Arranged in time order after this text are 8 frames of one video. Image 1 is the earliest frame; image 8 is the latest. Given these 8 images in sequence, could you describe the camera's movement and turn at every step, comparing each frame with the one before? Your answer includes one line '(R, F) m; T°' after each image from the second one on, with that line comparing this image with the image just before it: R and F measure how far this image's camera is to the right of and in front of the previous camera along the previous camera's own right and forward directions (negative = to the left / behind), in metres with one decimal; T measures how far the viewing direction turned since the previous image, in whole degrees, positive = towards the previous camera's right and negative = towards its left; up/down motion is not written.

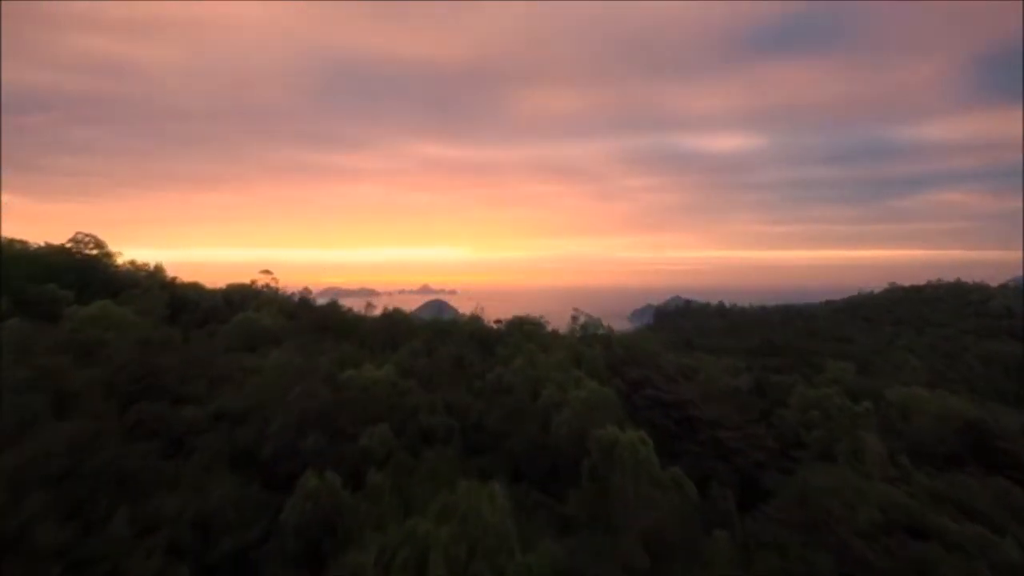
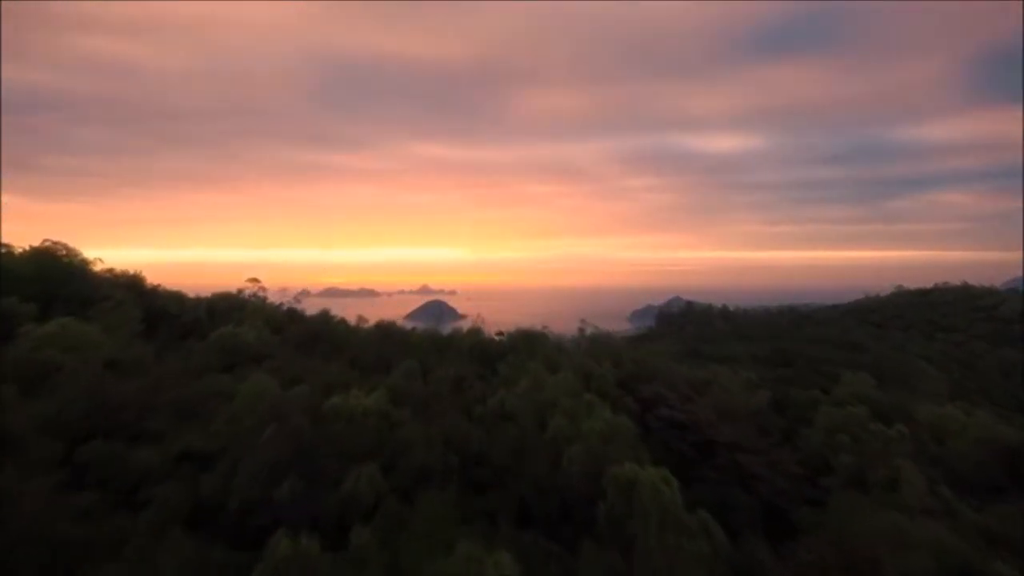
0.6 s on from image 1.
(0.0, +0.8) m; 0°
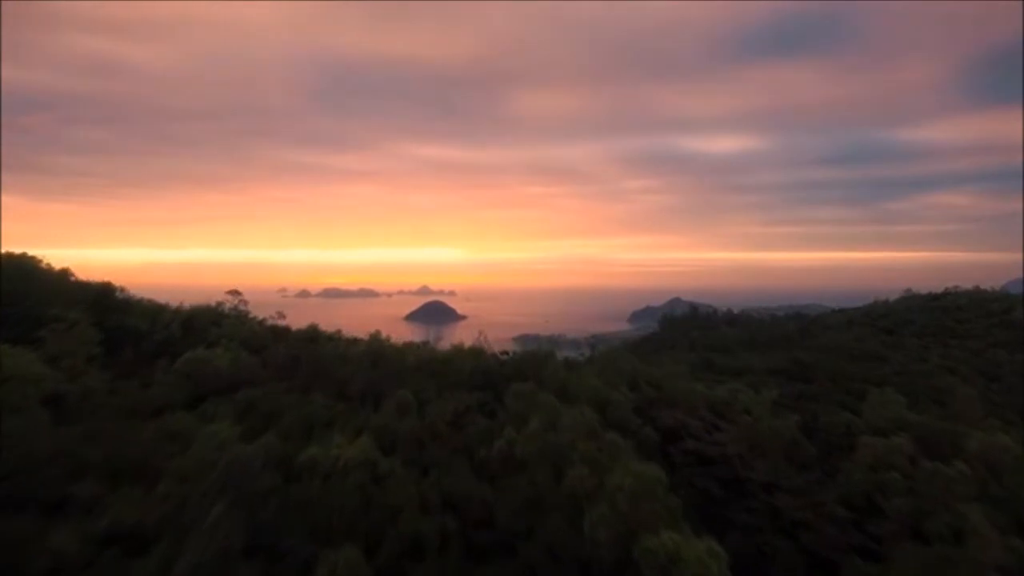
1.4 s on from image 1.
(-0.1, +1.0) m; 0°
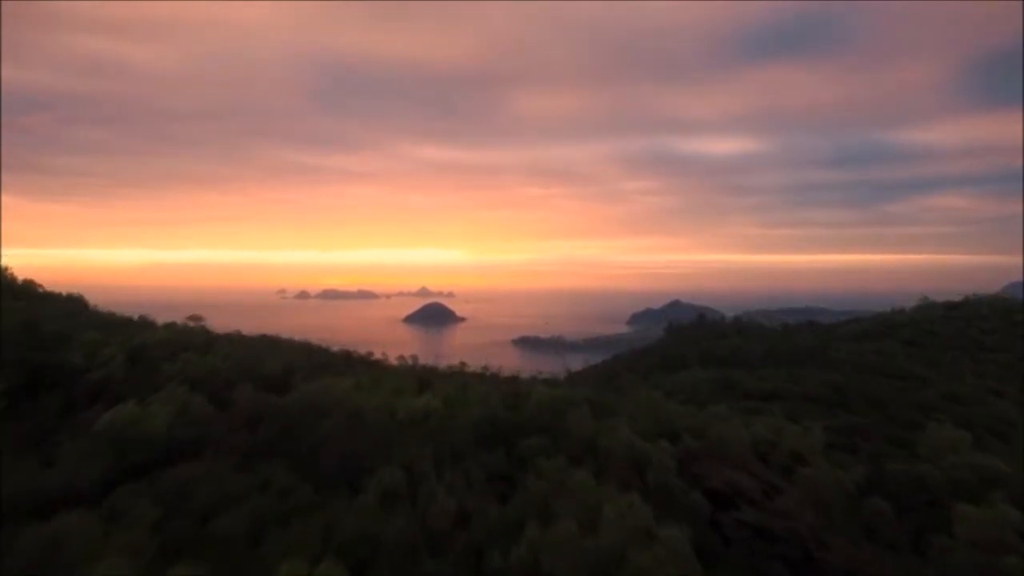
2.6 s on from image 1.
(-0.1, +1.7) m; 0°
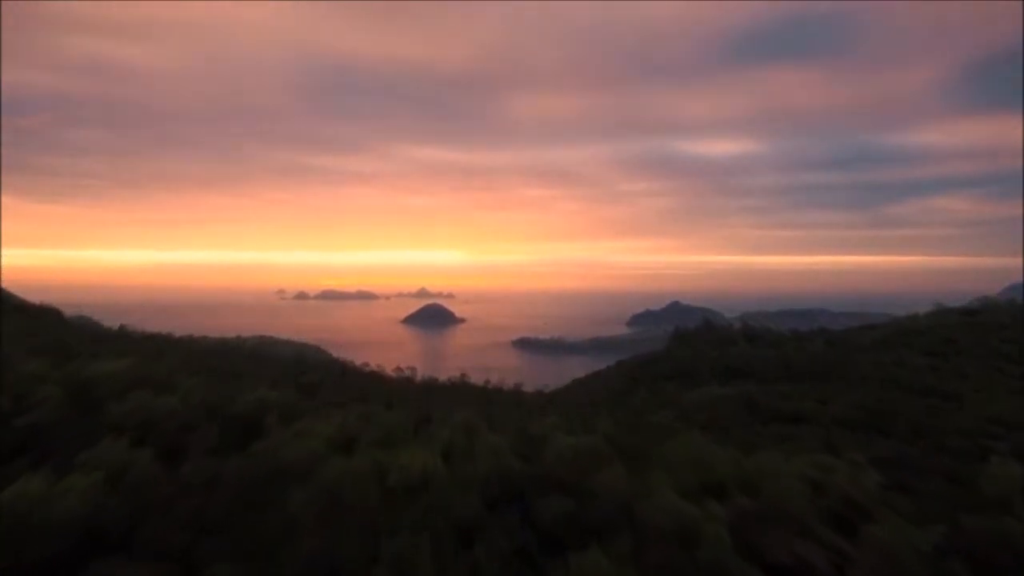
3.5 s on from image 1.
(-0.1, +1.4) m; 0°
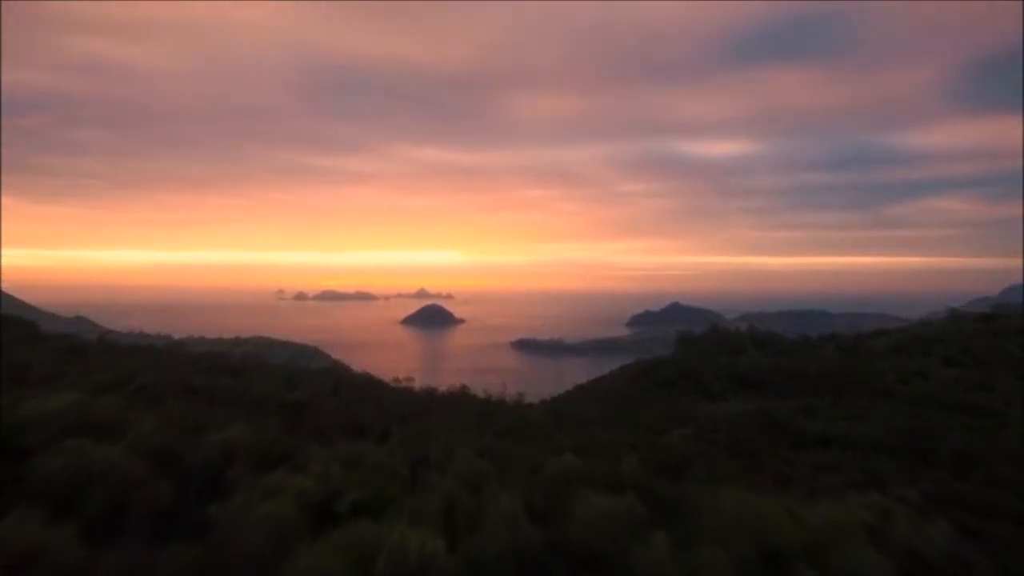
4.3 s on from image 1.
(-0.1, +1.2) m; 0°
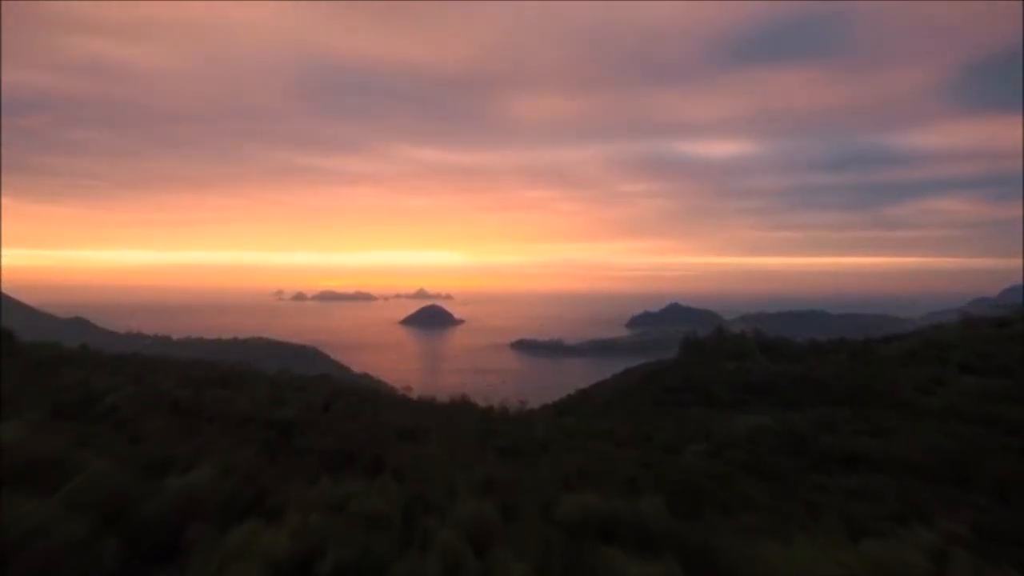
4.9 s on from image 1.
(-0.1, +1.1) m; 0°
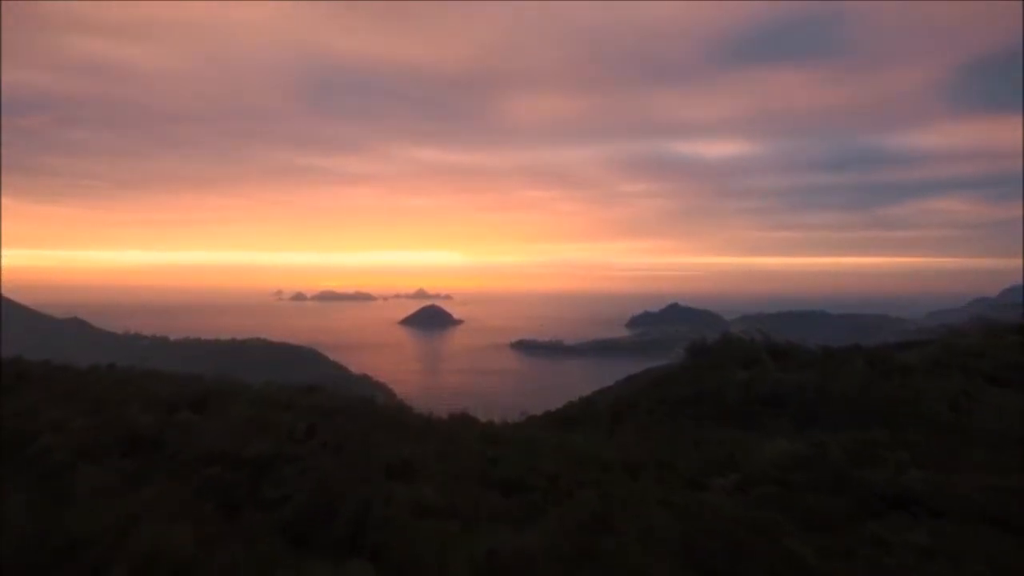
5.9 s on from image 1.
(-0.1, +1.4) m; 0°
